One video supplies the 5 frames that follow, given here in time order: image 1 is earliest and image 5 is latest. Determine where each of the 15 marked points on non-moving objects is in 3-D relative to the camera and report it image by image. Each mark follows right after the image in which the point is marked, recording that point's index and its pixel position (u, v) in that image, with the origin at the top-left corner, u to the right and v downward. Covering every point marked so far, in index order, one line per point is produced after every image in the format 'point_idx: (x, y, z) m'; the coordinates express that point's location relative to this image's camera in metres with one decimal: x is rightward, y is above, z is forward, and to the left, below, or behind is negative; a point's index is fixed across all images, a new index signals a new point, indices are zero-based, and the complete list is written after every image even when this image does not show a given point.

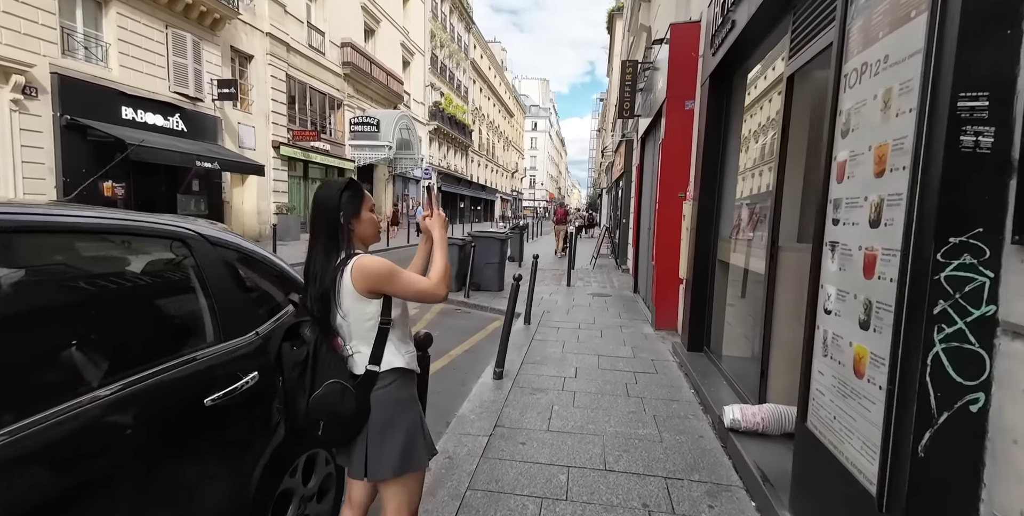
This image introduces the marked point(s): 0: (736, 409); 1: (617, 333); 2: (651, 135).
0: (+1.4, -1.0, +3.0) m
1: (+1.3, -0.9, +5.9) m
2: (+2.4, +2.1, +8.3) m
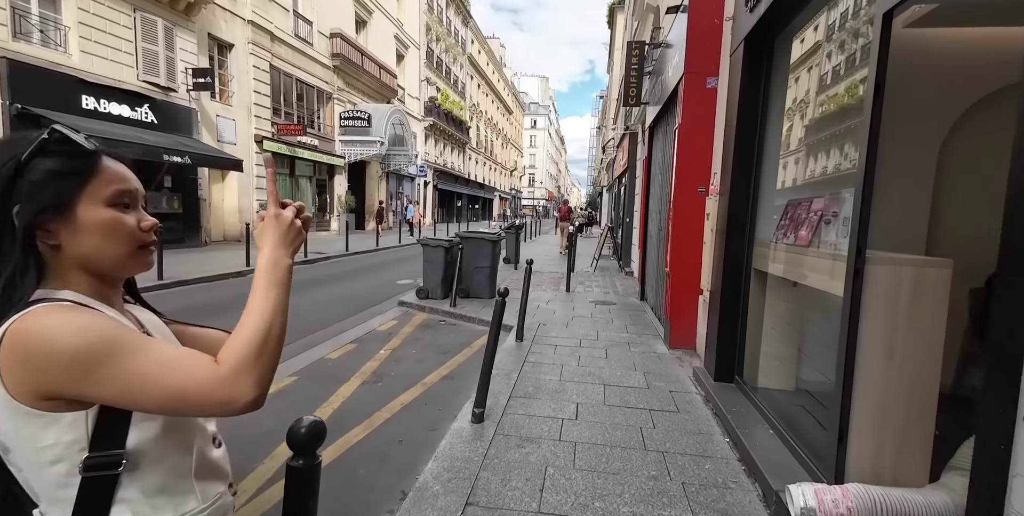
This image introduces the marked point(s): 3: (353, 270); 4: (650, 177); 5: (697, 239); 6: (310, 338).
0: (+1.3, -1.0, +2.1) m
1: (+1.2, -1.0, +5.0) m
2: (+2.3, +2.0, +7.4) m
3: (-3.8, -0.3, +11.3) m
4: (+2.3, +1.3, +8.1) m
5: (+2.0, +0.2, +5.1) m
6: (-2.4, -1.0, +5.7) m
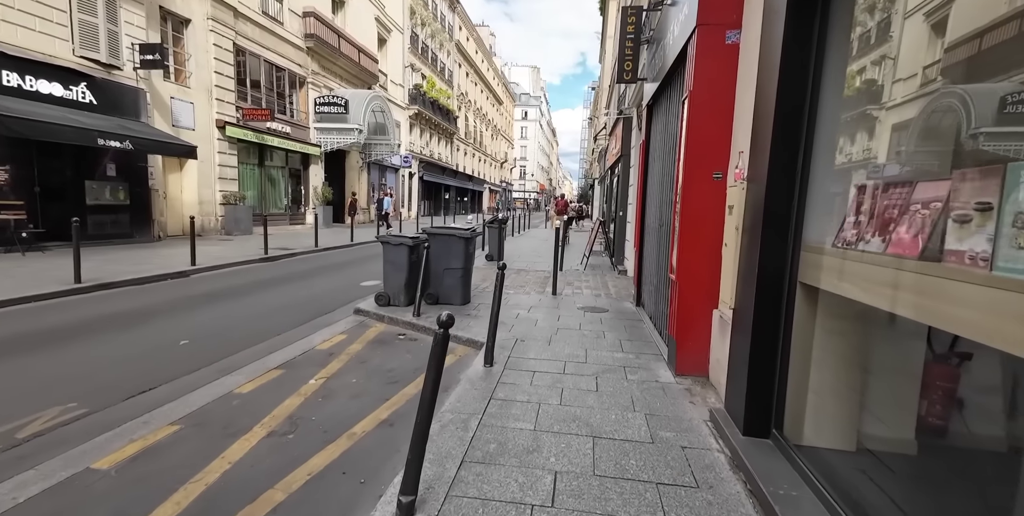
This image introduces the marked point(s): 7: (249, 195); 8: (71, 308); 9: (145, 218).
0: (+1.1, -1.1, +1.1) m
1: (+0.9, -1.0, +4.0) m
2: (+2.0, +2.0, +6.3) m
3: (-4.2, -0.2, +10.2) m
4: (+2.0, +1.3, +7.0) m
5: (+1.7, +0.1, +4.0) m
6: (-2.7, -1.0, +4.6) m
7: (-9.5, +2.3, +17.2) m
8: (-5.9, -0.7, +6.4) m
9: (-9.7, +1.1, +12.6) m
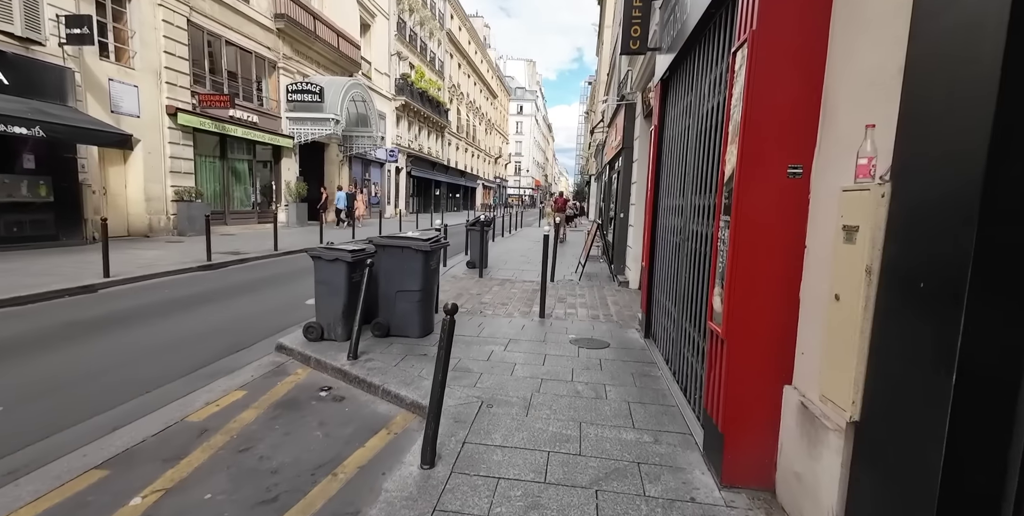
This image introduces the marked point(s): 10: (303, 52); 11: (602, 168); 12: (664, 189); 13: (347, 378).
0: (+0.8, -1.4, -0.4) m
1: (+0.6, -1.3, +2.4) m
2: (+1.7, +1.8, +4.7) m
3: (-4.5, -0.4, +8.6) m
4: (+1.7, +1.1, +5.5) m
5: (+1.4, -0.1, +2.5) m
6: (-3.0, -1.2, +3.0) m
7: (-9.9, +2.2, +15.6) m
8: (-6.2, -0.8, +4.8) m
9: (-10.0, +0.9, +11.0) m
10: (-8.6, +8.5, +19.7) m
11: (+3.7, +3.7, +19.9) m
12: (+1.7, +0.8, +5.3) m
13: (-1.4, -1.0, +4.2) m
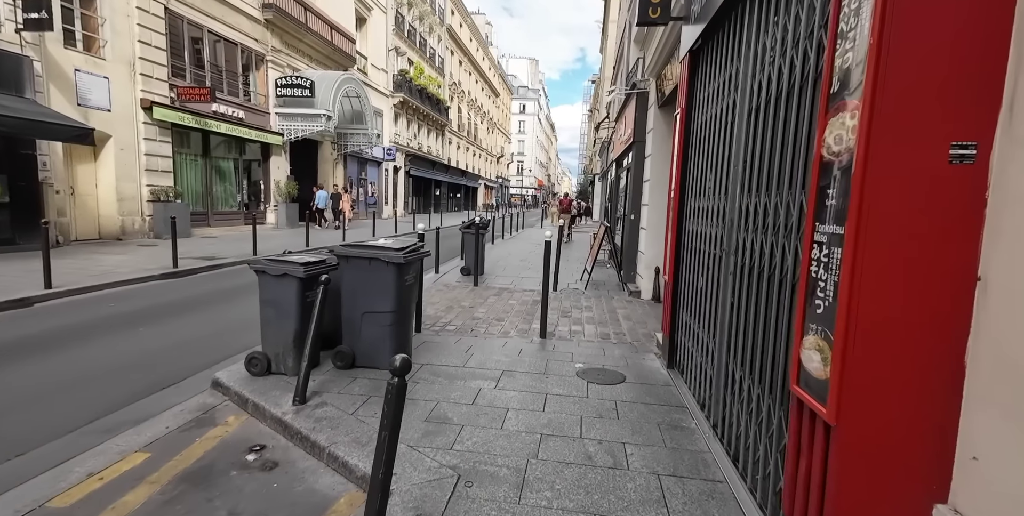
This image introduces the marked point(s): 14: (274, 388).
0: (+0.7, -1.5, -1.4) m
1: (+0.5, -1.4, +1.5) m
2: (+1.6, +1.7, +3.7) m
3: (-4.5, -0.5, +7.7) m
4: (+1.7, +1.0, +4.5) m
5: (+1.4, -0.2, +1.5) m
6: (-3.1, -1.3, +2.1) m
7: (-9.9, +2.1, +14.7) m
8: (-6.2, -1.0, +3.9) m
9: (-10.0, +0.8, +10.1) m
10: (-8.5, +8.4, +18.7) m
11: (+3.8, +3.6, +18.9) m
12: (+1.6, +0.6, +4.3) m
13: (-1.5, -1.2, +3.2) m
14: (-1.8, -1.0, +3.7) m
